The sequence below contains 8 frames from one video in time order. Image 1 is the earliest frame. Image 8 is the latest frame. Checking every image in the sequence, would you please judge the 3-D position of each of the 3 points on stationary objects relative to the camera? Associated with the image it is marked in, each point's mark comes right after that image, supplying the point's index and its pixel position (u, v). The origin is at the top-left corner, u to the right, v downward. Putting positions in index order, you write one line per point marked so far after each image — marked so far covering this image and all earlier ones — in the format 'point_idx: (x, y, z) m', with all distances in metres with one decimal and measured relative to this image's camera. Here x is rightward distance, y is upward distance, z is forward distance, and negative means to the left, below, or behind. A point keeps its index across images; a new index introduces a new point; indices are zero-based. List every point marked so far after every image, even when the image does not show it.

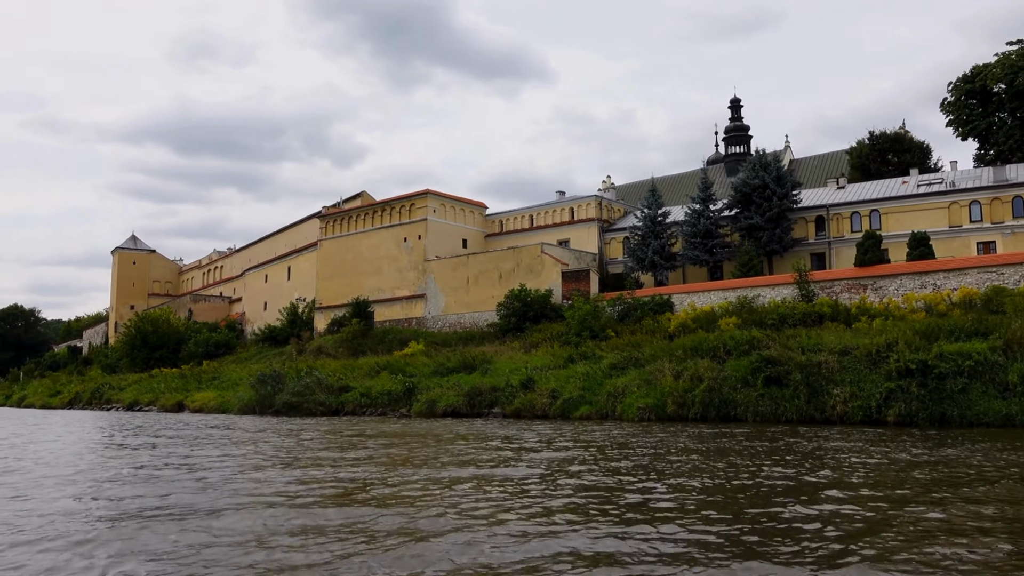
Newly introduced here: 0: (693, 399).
0: (+4.0, -2.5, +19.4) m
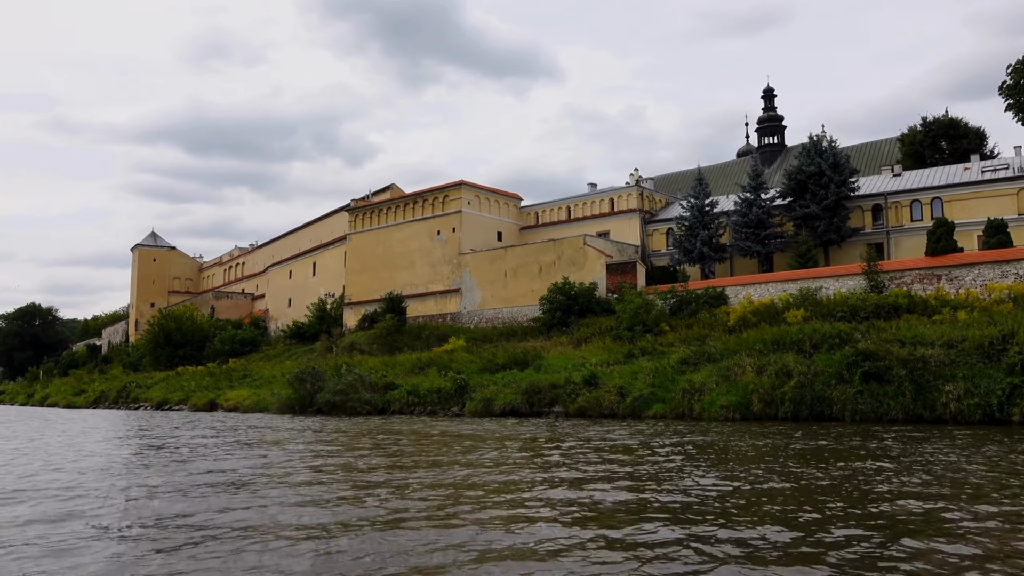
0: (+5.5, -2.2, +17.9) m
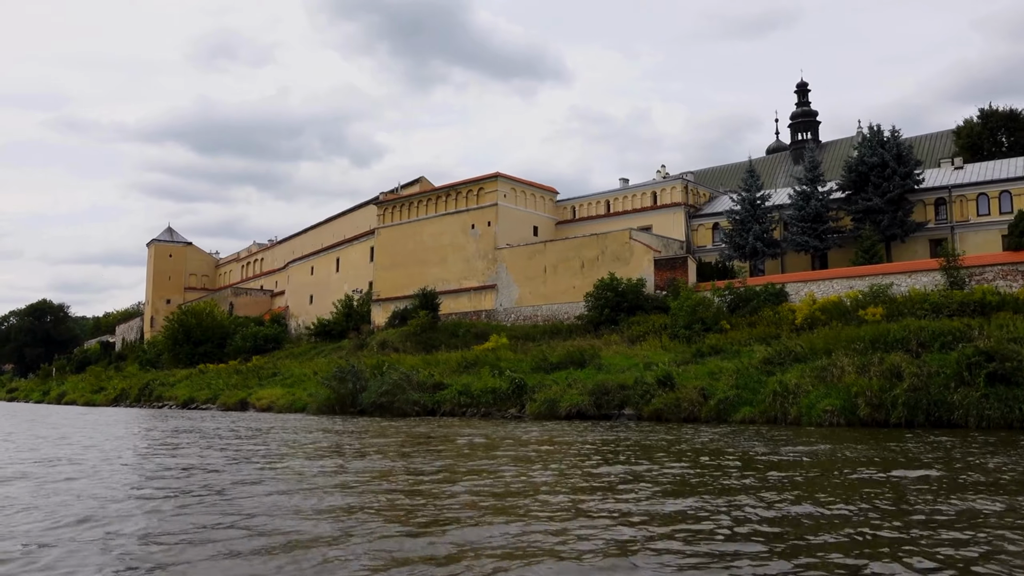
0: (+7.0, -2.1, +16.2) m
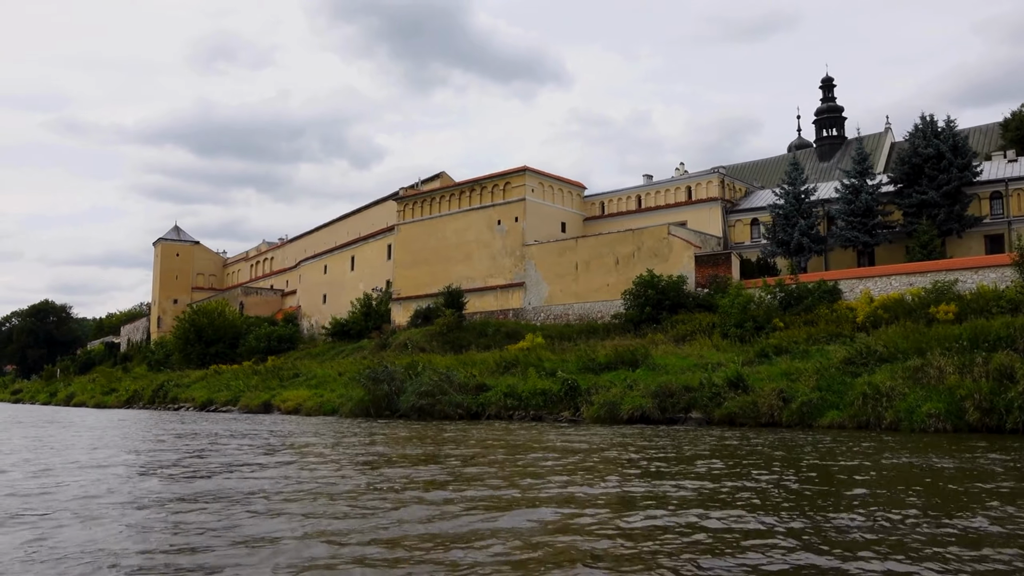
0: (+8.3, -1.9, +14.7) m
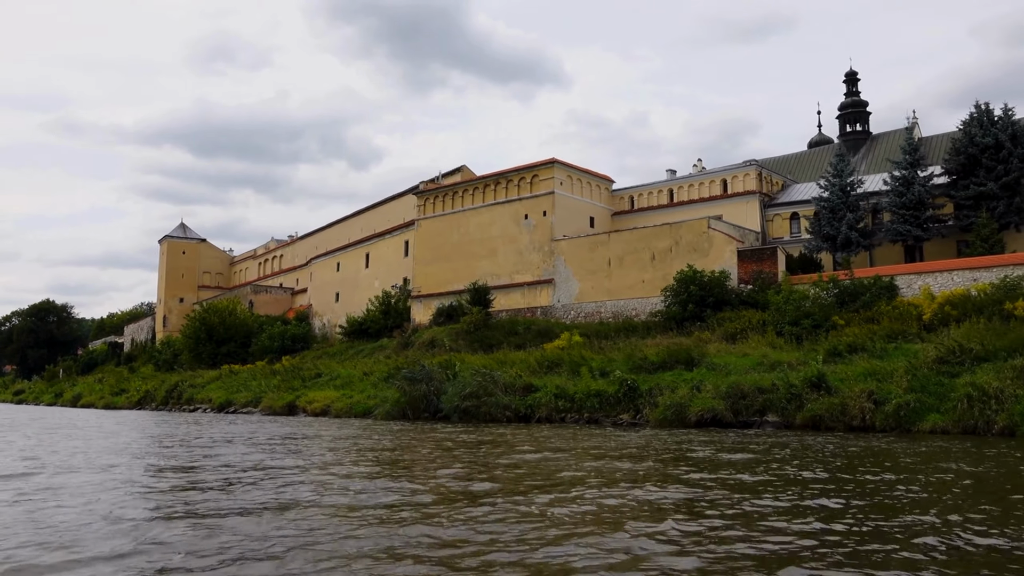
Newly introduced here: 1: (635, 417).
0: (+9.5, -1.8, +13.2) m
1: (+2.6, -2.8, +18.7) m
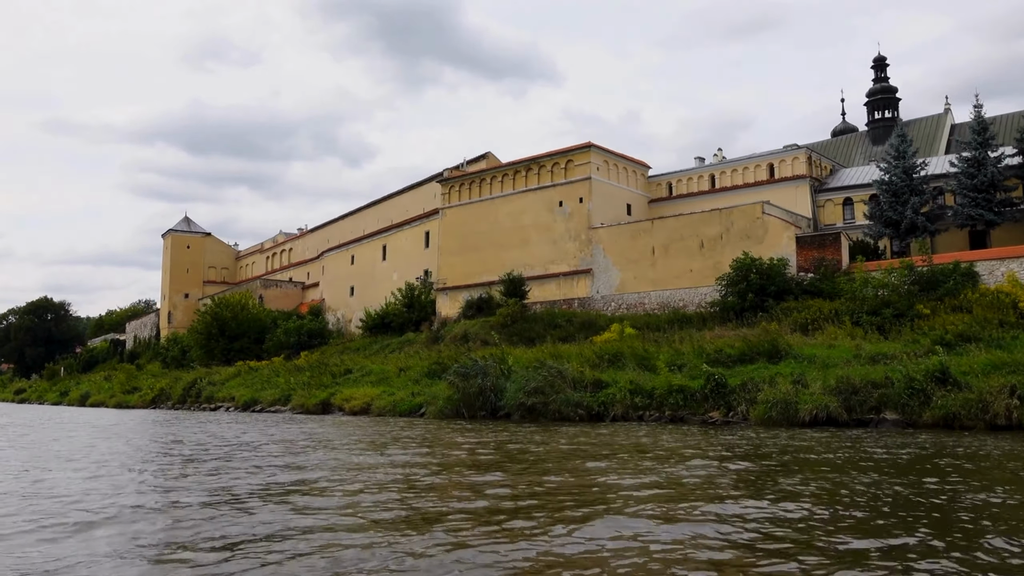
0: (+11.0, -1.5, +11.3) m
1: (+4.2, -2.4, +16.8) m
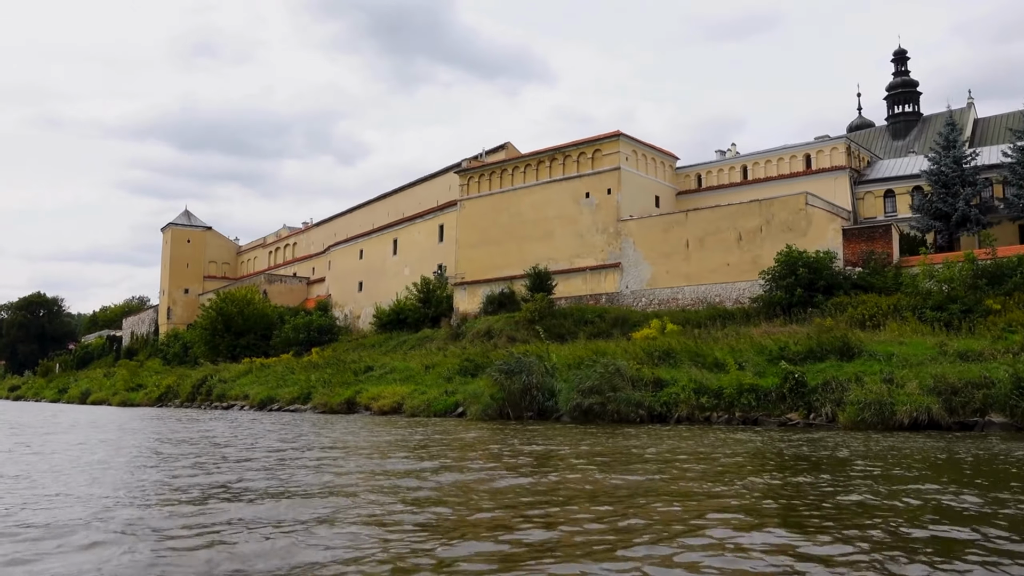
0: (+12.2, -1.3, +9.9) m
1: (+5.3, -2.3, +15.4) m
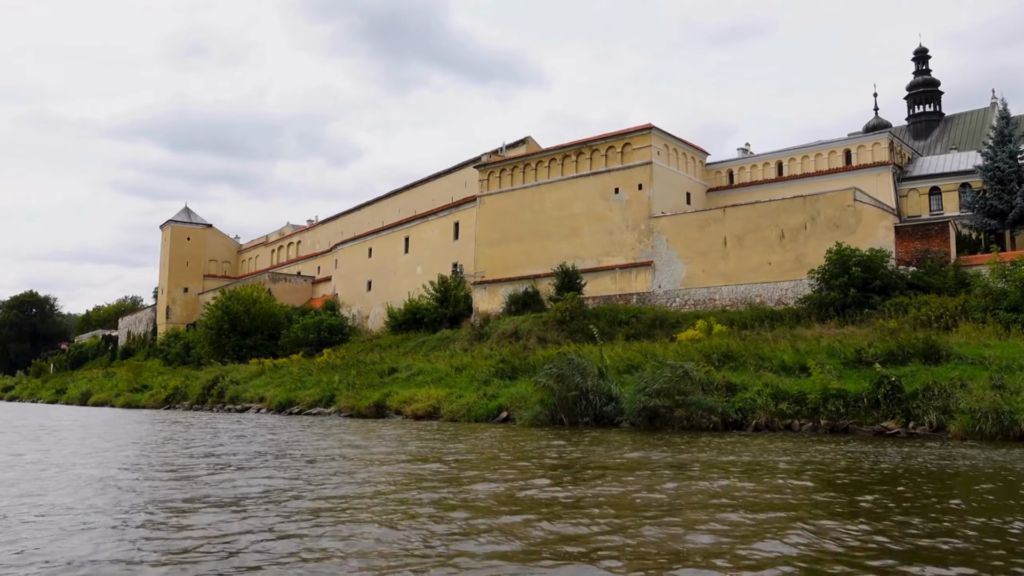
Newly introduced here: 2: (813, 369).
0: (+13.4, -1.3, +8.5) m
1: (+6.4, -2.2, +14.0) m
2: (+5.9, -1.6, +17.2) m
